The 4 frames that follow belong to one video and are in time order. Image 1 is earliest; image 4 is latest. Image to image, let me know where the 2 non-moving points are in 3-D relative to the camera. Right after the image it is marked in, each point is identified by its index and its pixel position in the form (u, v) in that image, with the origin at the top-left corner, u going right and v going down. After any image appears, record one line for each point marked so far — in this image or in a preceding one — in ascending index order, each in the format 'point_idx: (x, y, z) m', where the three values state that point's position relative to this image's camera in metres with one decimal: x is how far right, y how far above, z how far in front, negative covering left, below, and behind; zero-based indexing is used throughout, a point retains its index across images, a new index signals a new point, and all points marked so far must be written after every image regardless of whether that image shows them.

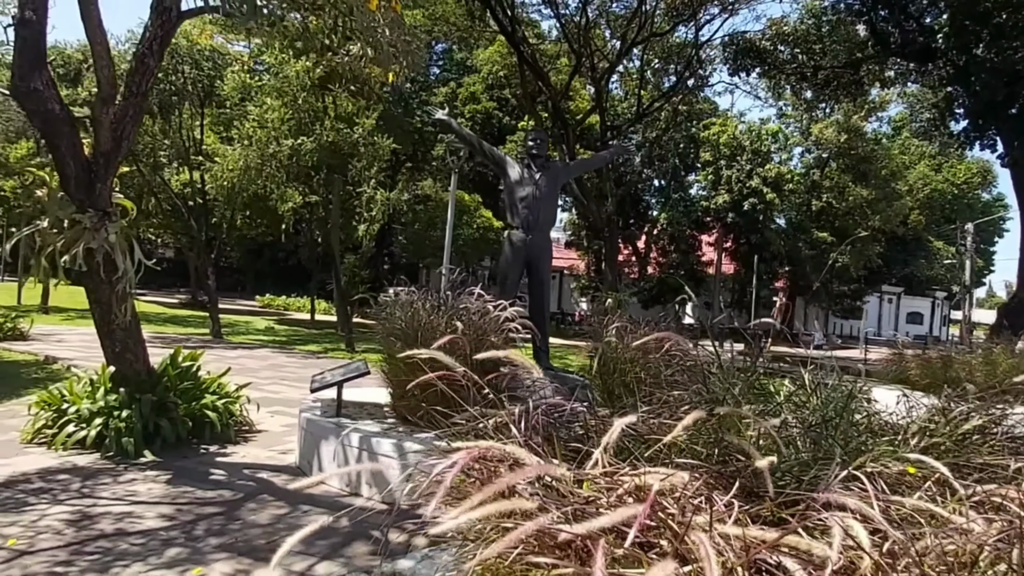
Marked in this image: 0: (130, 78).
0: (-3.2, +1.8, +4.6) m
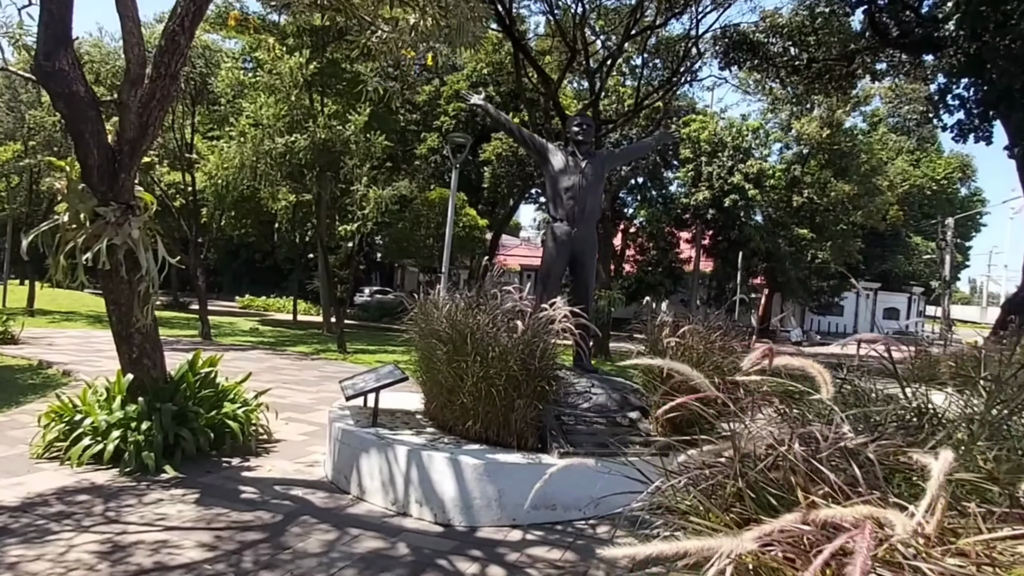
0: (-2.8, +1.8, +4.2) m
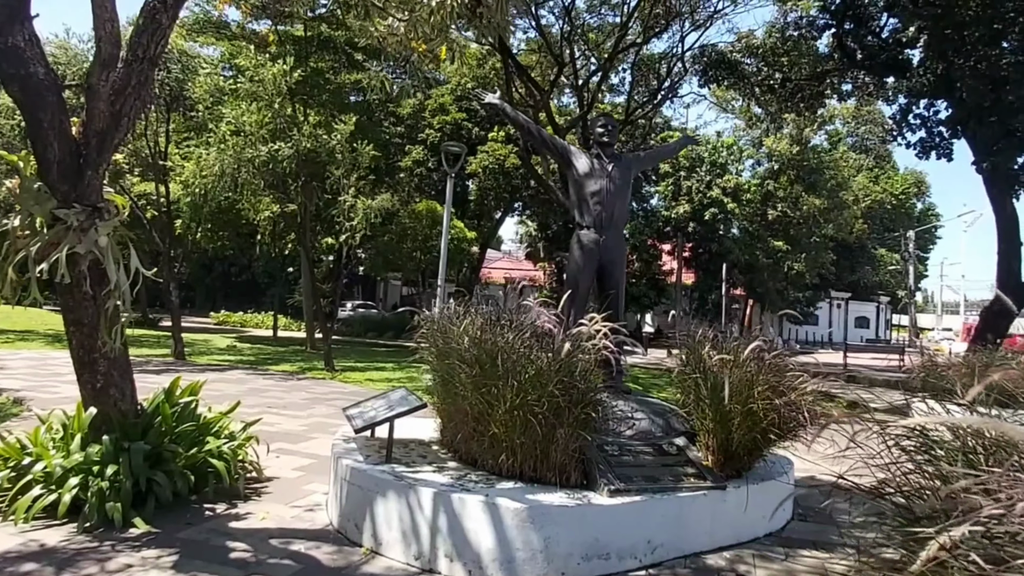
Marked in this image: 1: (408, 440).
0: (-2.6, +1.7, +3.6) m
1: (-0.8, -1.2, +4.3) m
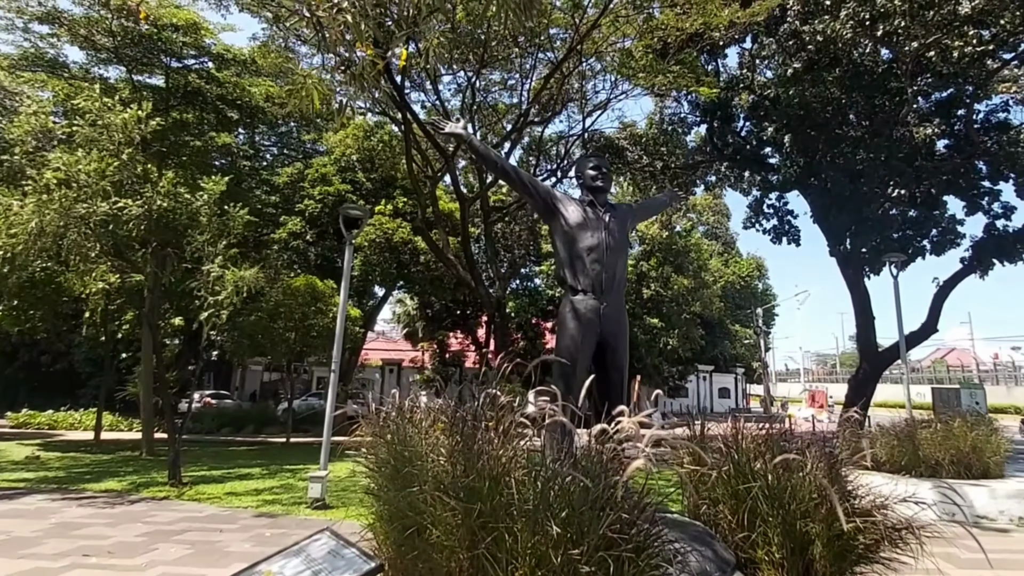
0: (-2.5, +1.3, +2.1) m
1: (-0.9, -1.7, +2.7) m
